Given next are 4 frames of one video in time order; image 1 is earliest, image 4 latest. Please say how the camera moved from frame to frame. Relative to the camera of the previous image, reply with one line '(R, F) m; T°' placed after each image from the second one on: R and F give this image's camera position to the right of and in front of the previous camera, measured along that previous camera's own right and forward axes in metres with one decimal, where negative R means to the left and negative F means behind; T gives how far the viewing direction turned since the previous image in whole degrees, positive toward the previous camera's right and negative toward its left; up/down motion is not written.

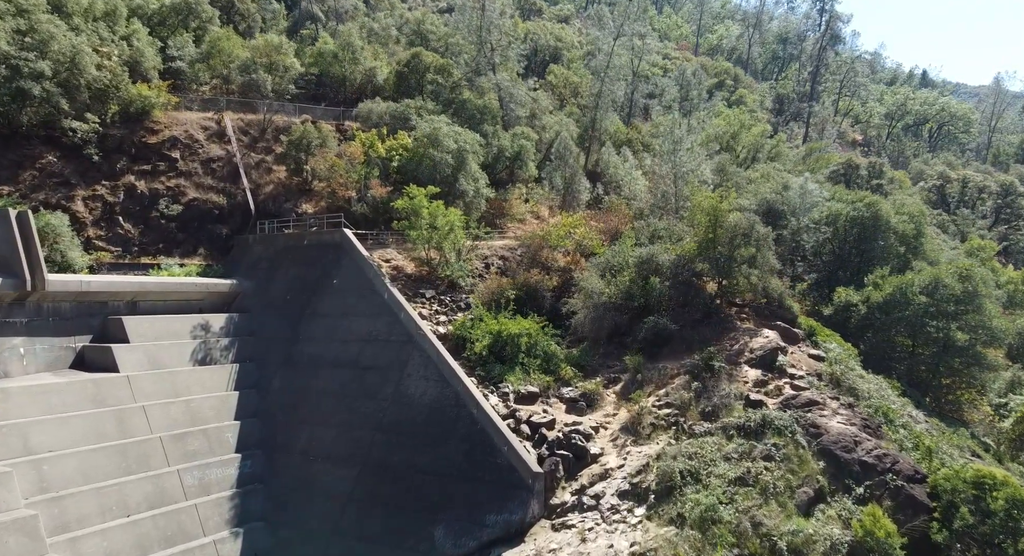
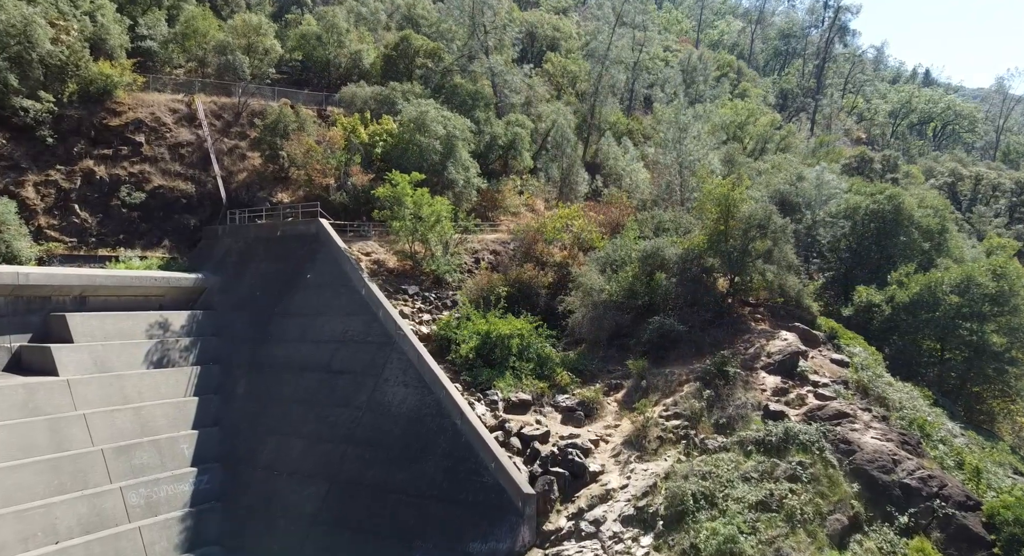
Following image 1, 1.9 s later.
(+0.2, +2.4) m; 0°
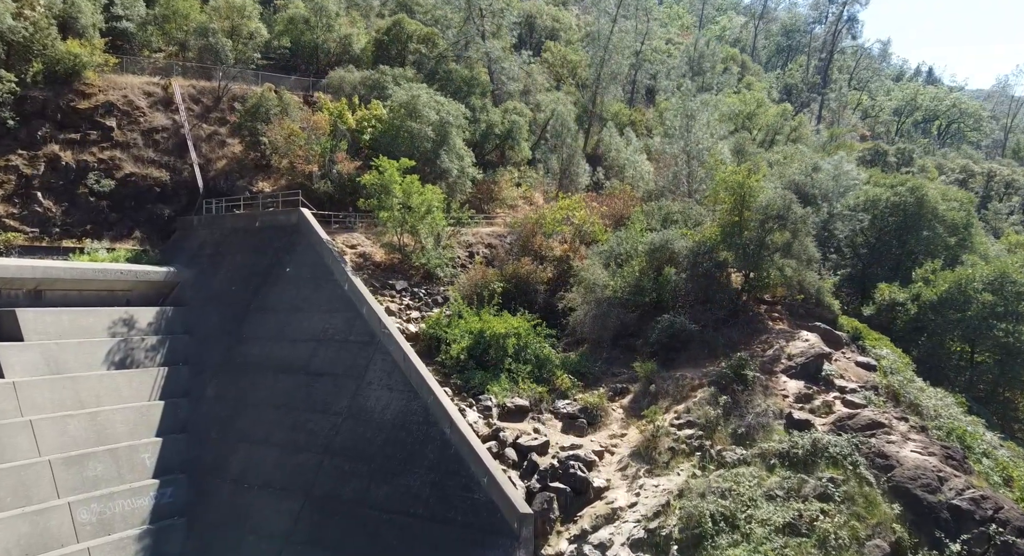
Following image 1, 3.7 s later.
(0.0, +1.9) m; 0°
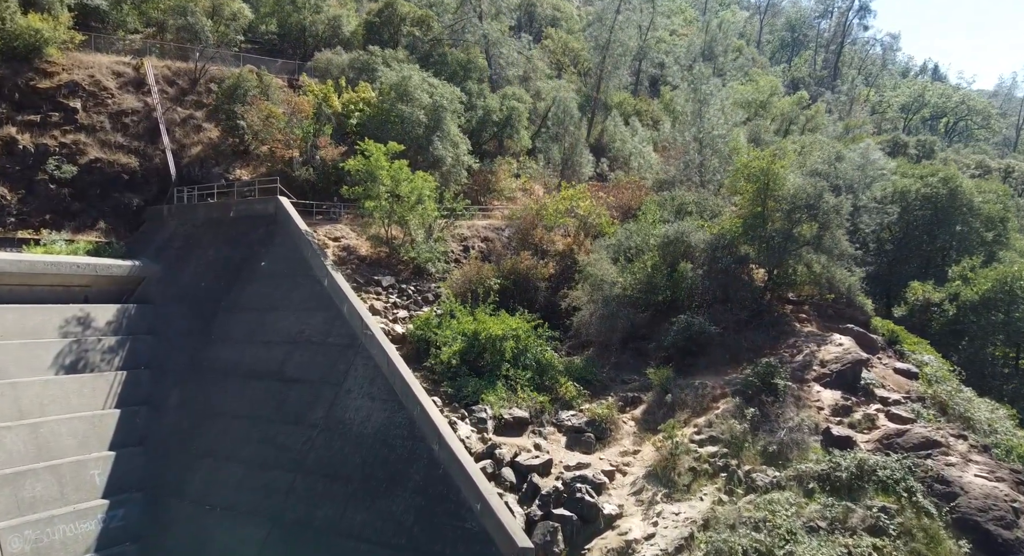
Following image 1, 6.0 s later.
(0.0, +2.2) m; 0°
